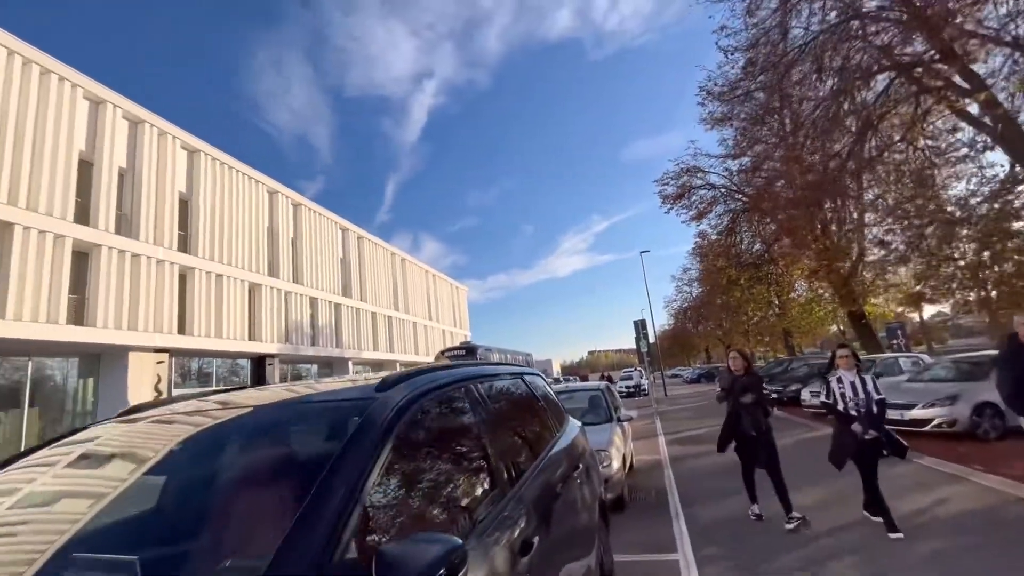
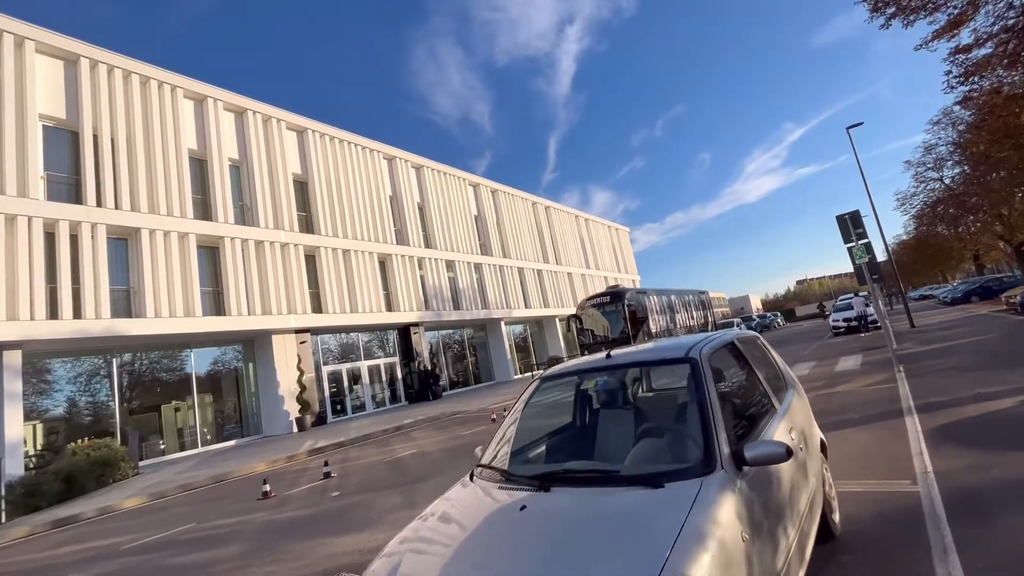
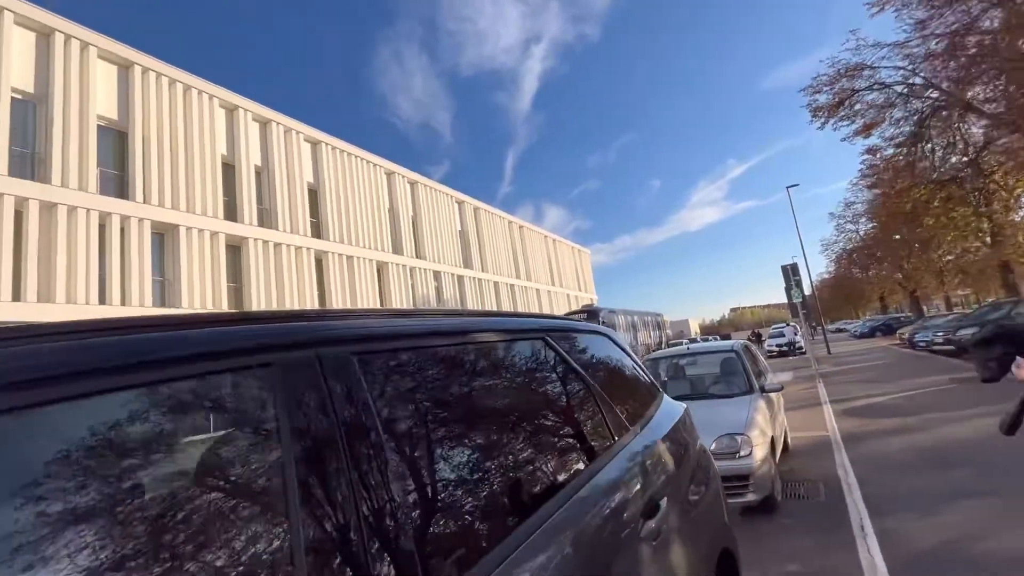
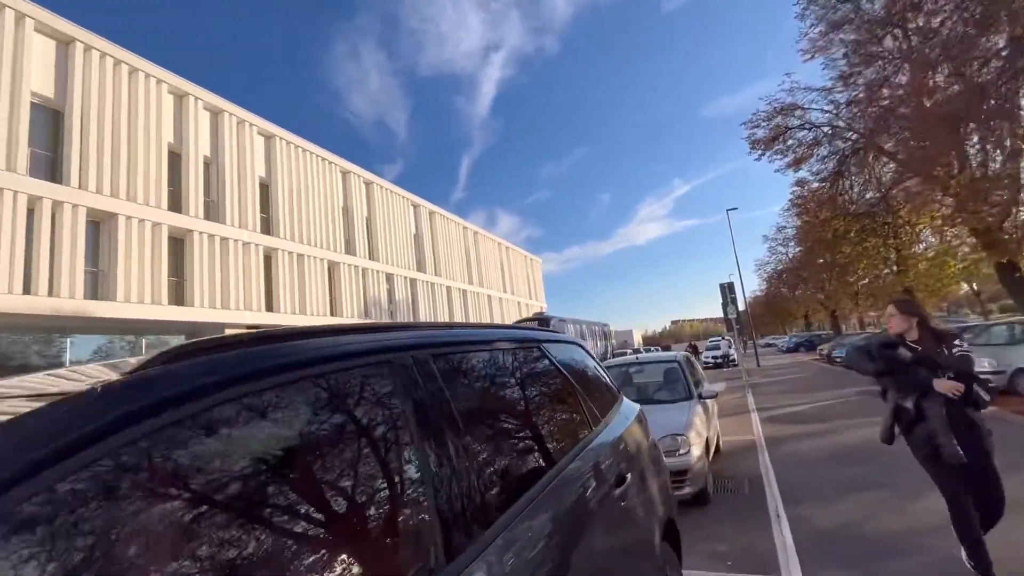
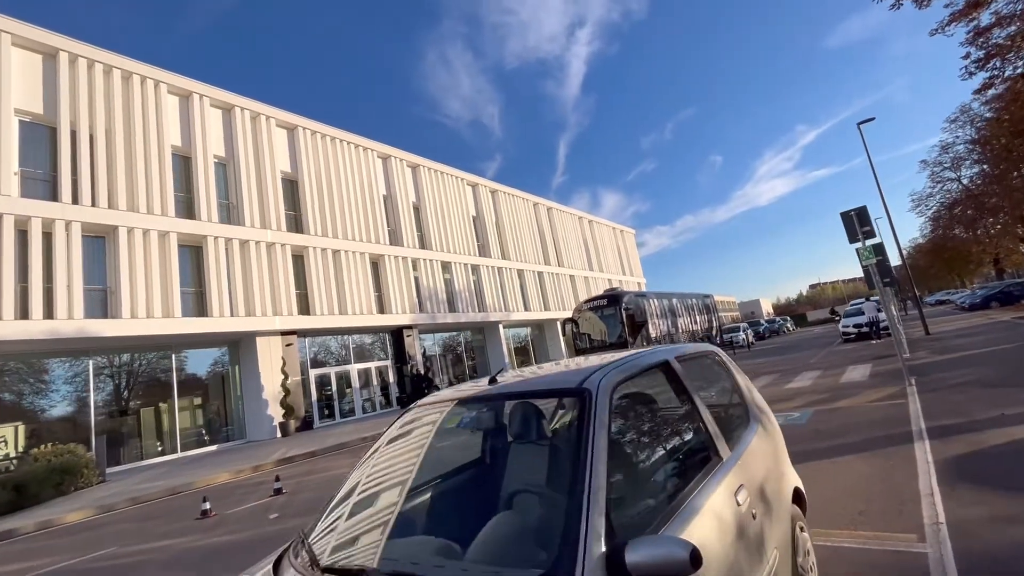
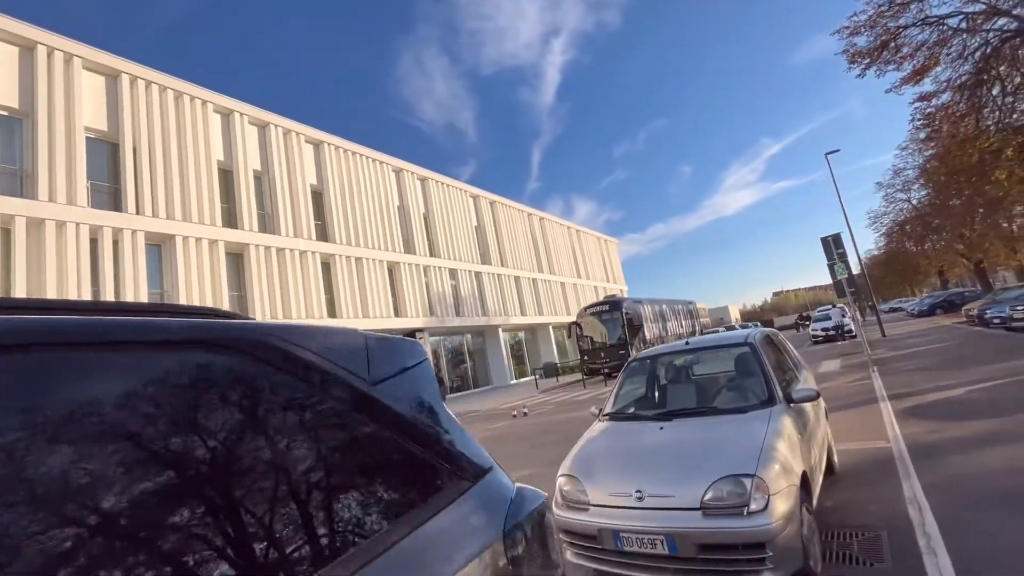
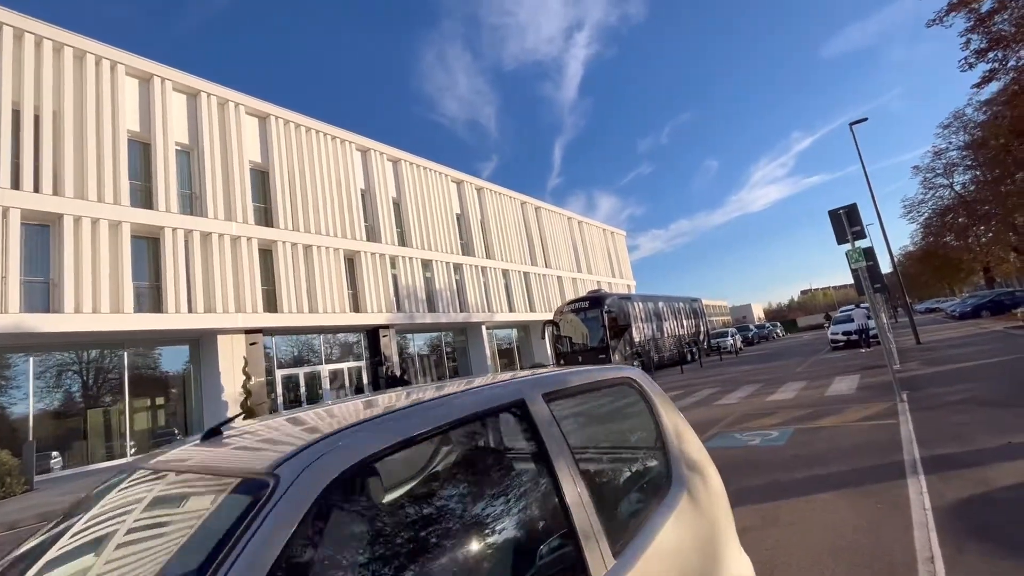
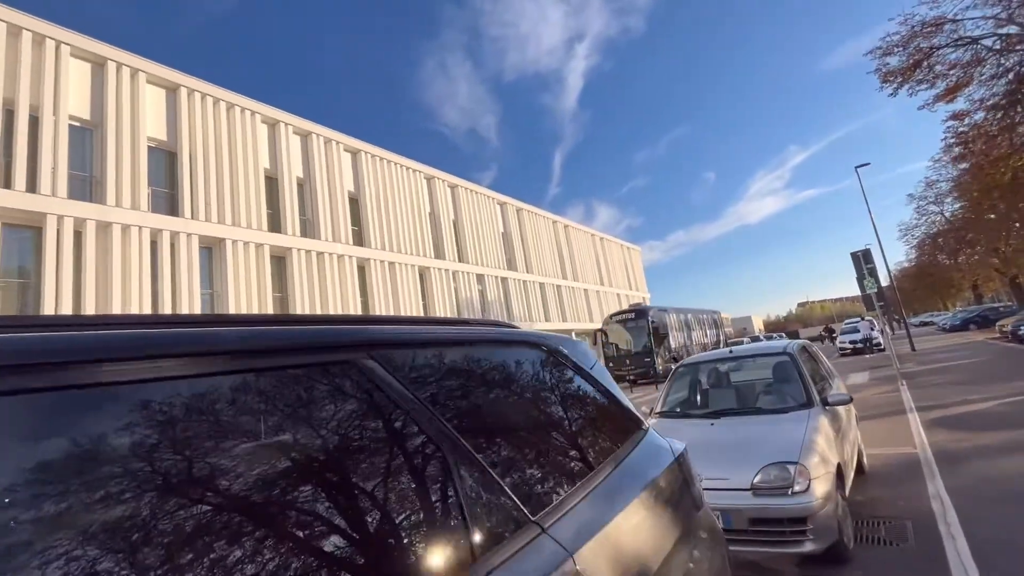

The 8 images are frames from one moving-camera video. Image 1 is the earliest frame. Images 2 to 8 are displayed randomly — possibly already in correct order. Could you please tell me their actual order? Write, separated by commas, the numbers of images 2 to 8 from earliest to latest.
4, 3, 8, 6, 2, 5, 7
